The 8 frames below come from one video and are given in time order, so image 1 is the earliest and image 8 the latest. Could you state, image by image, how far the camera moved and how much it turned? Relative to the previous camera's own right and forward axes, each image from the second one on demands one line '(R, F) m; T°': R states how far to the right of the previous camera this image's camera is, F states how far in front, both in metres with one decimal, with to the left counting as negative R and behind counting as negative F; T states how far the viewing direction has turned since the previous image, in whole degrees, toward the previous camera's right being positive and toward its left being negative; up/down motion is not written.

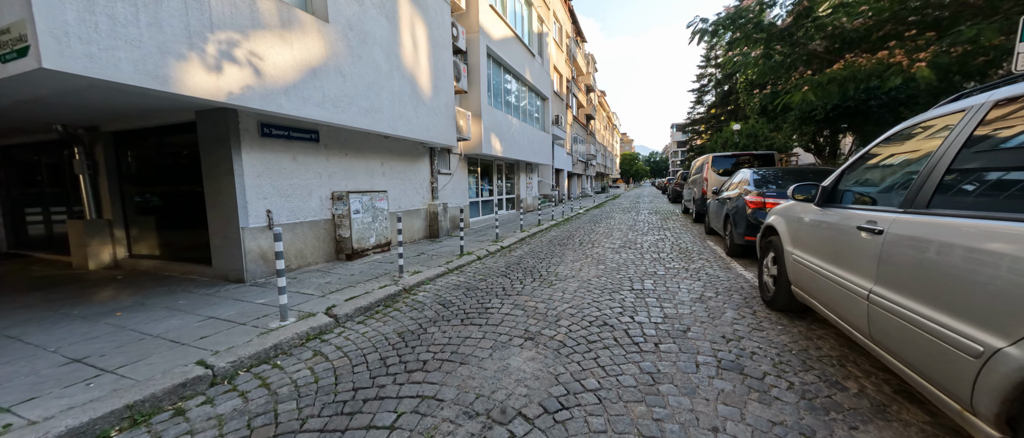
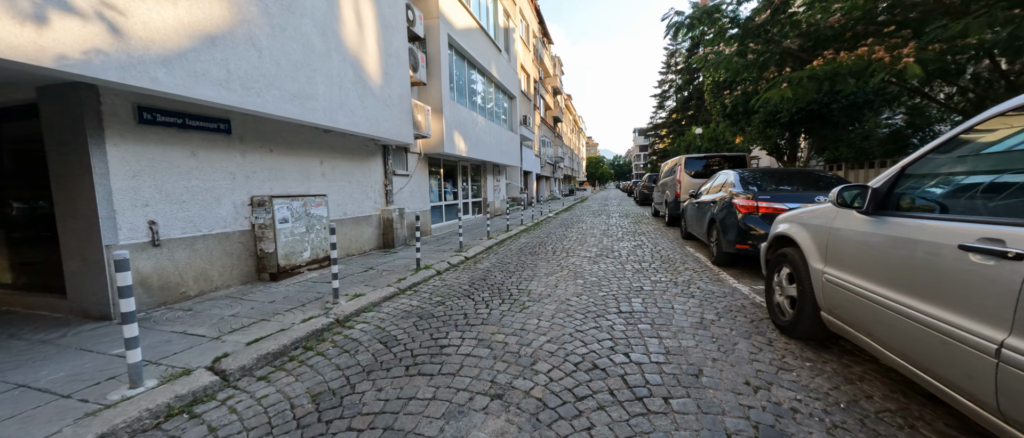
(+0.1, +0.8) m; +5°
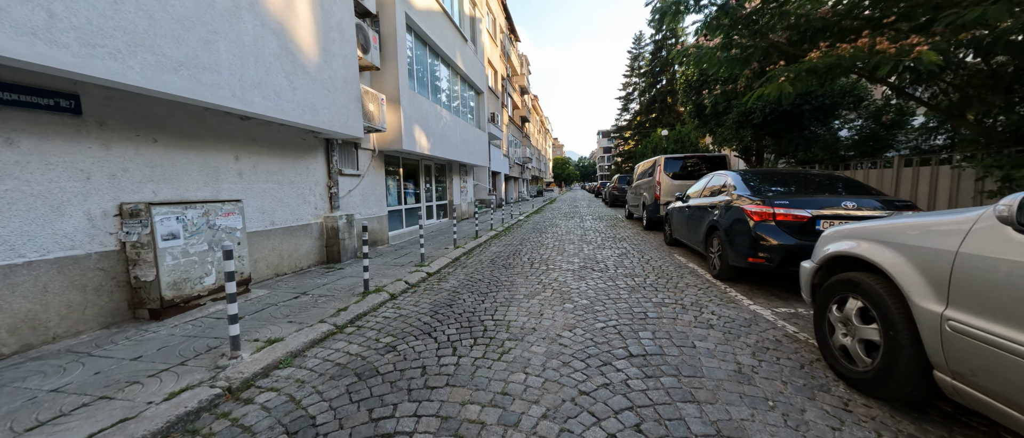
(-0.1, +1.0) m; +6°
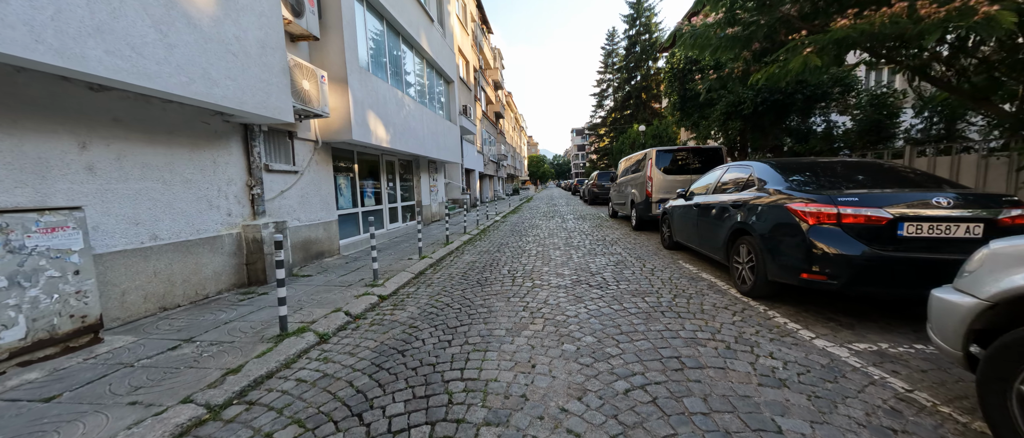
(0.0, +1.2) m; +4°
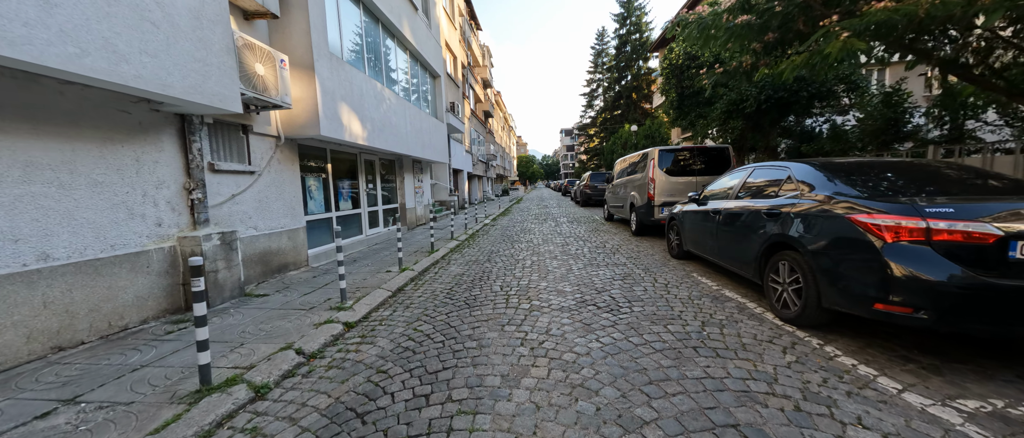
(-0.1, +0.7) m; +2°
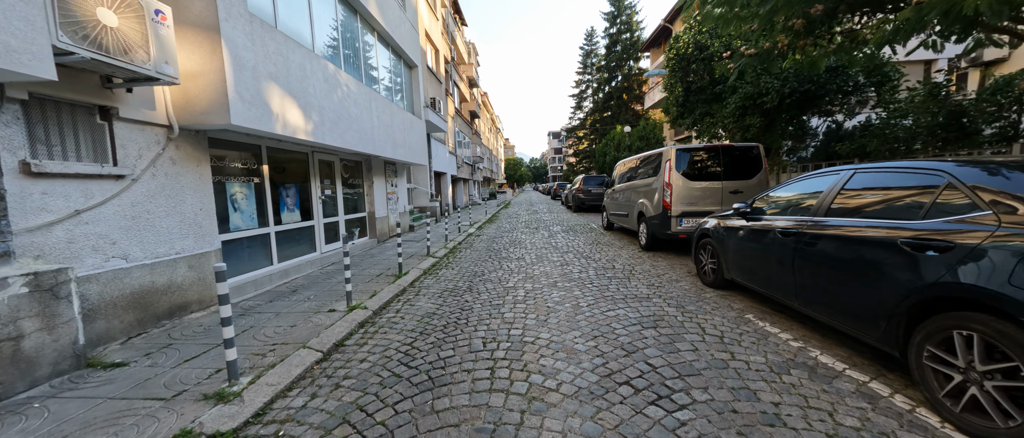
(0.0, +1.5) m; +2°
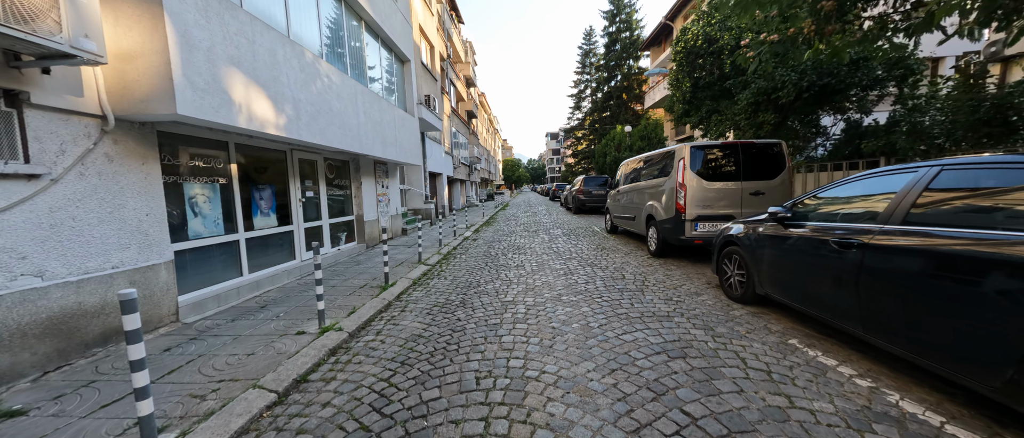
(0.0, +0.6) m; 0°
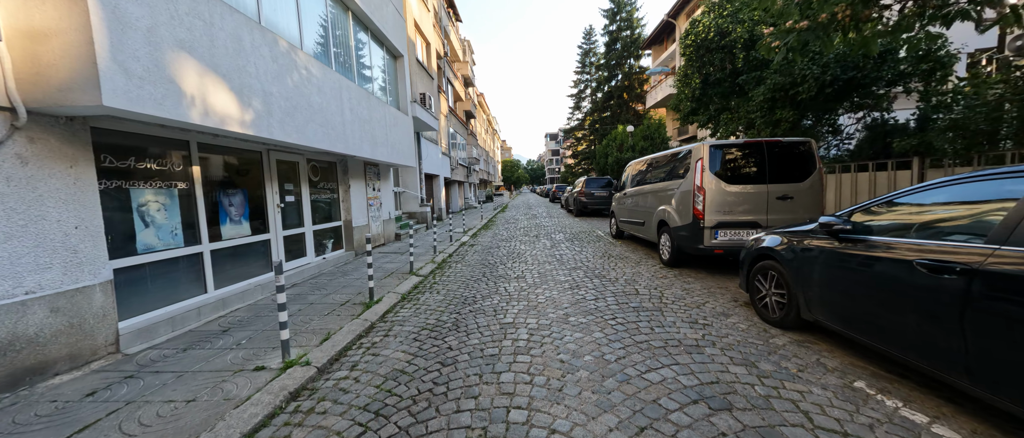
(0.0, +0.6) m; 0°
